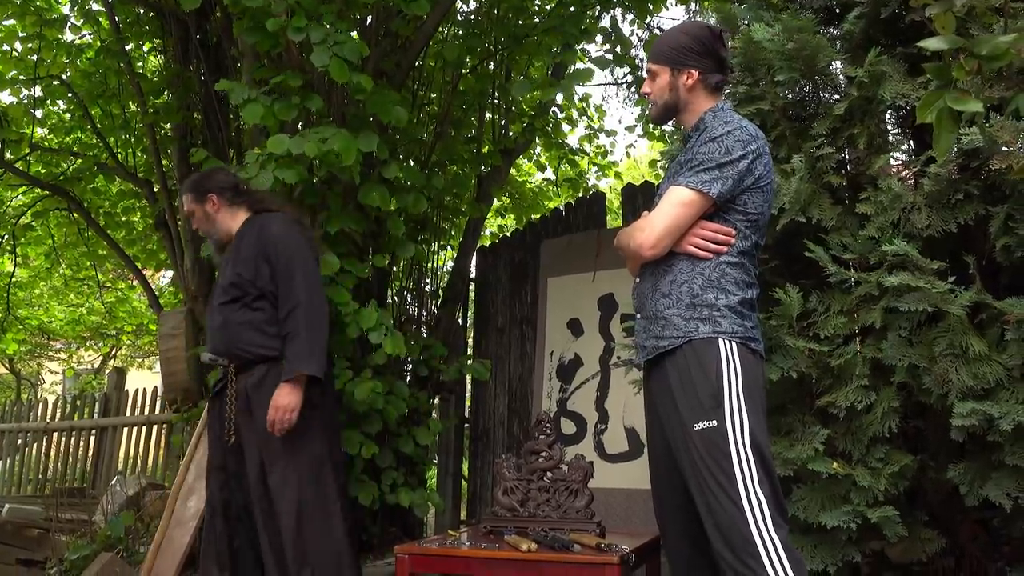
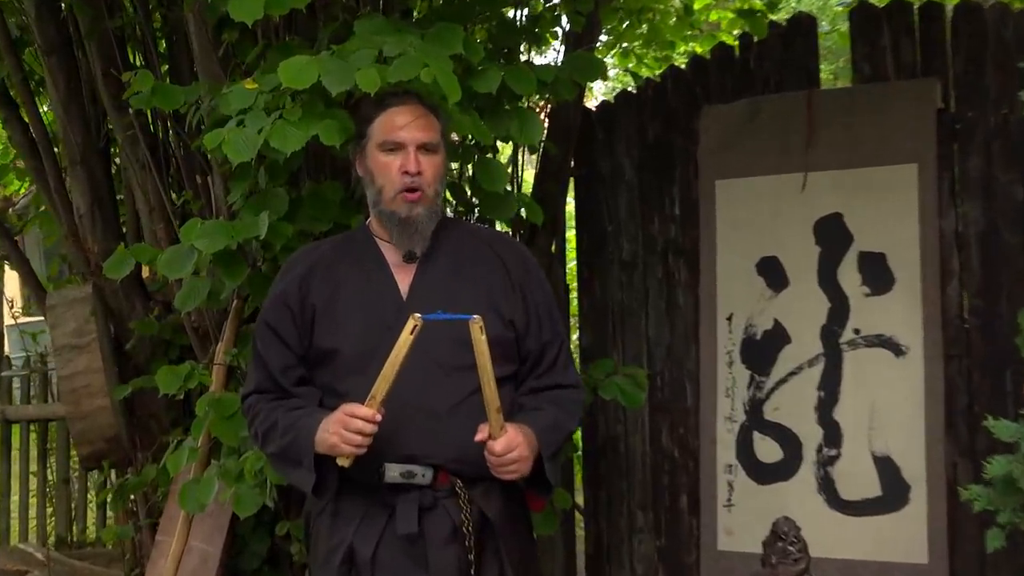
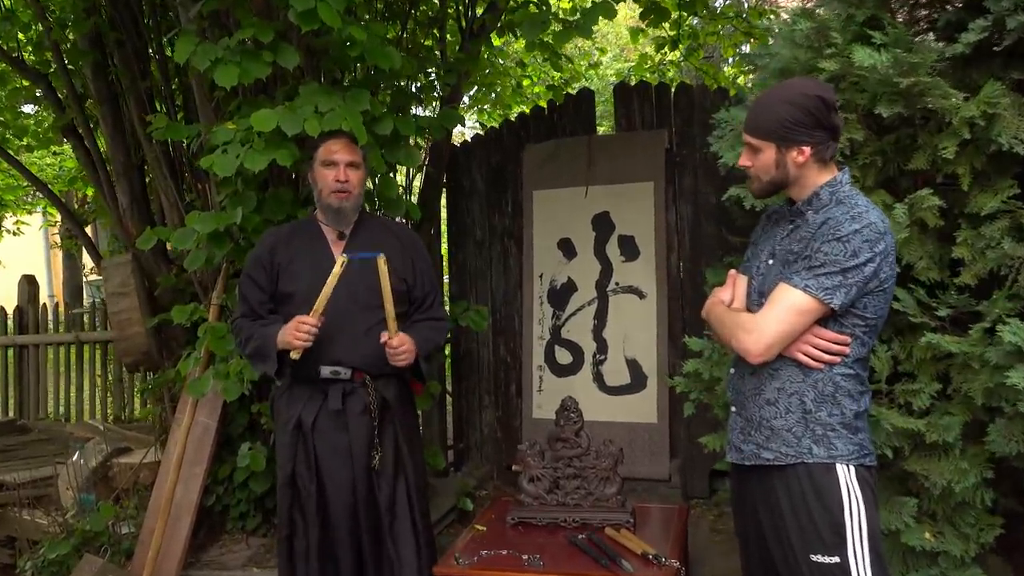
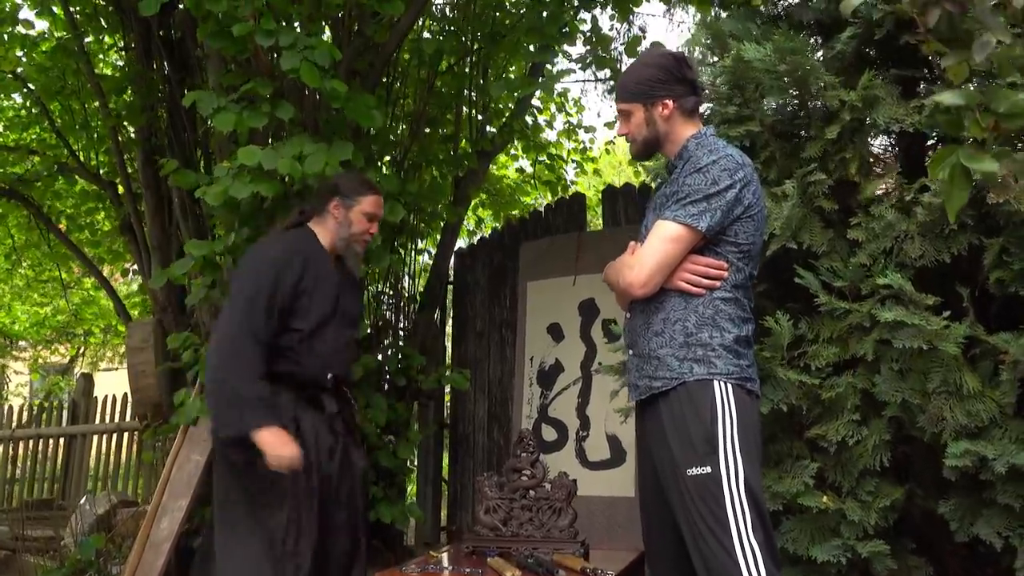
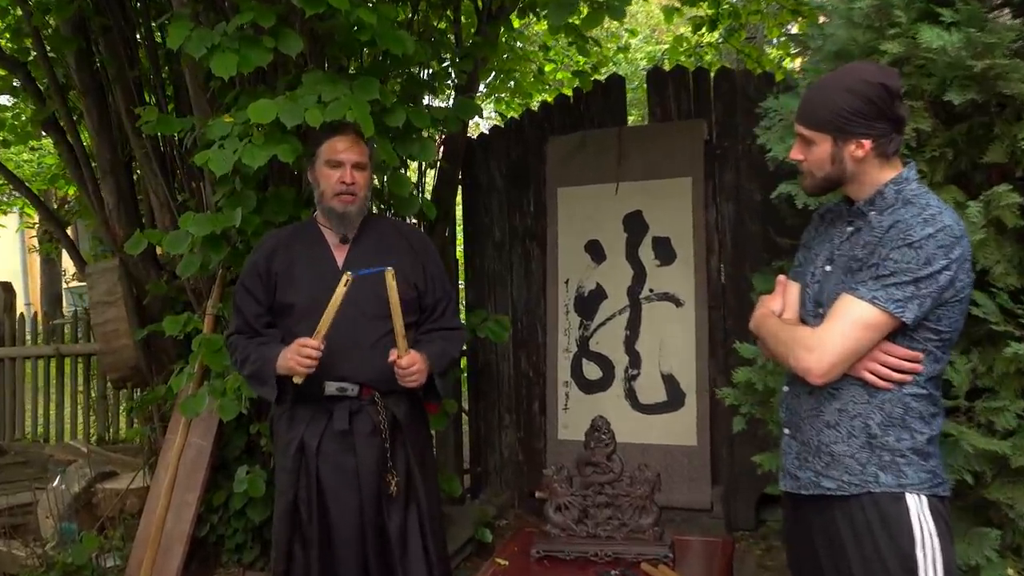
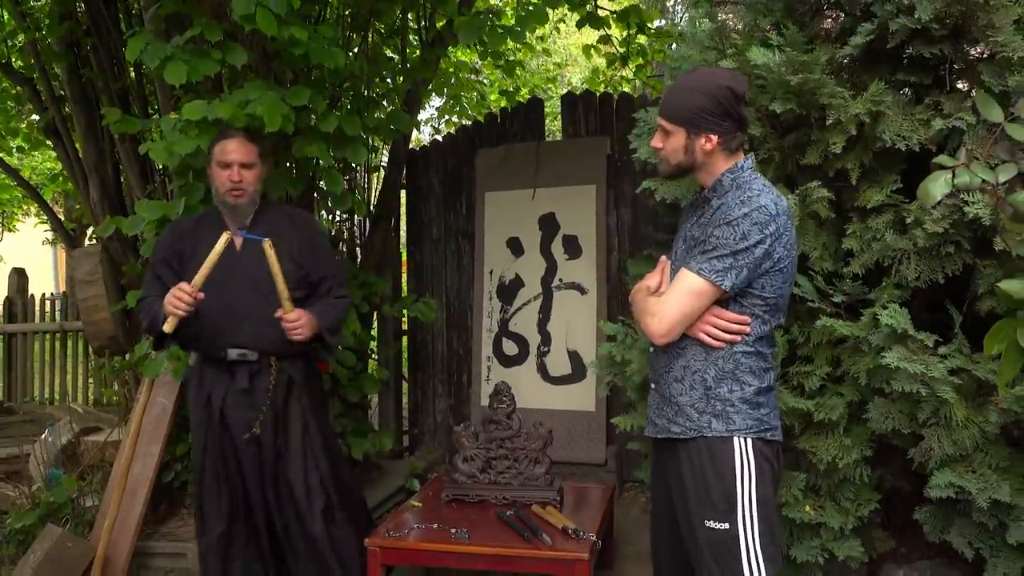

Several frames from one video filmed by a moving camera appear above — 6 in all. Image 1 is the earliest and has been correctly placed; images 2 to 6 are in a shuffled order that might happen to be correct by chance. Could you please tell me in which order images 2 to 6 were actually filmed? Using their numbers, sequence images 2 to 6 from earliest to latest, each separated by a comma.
4, 6, 3, 5, 2
